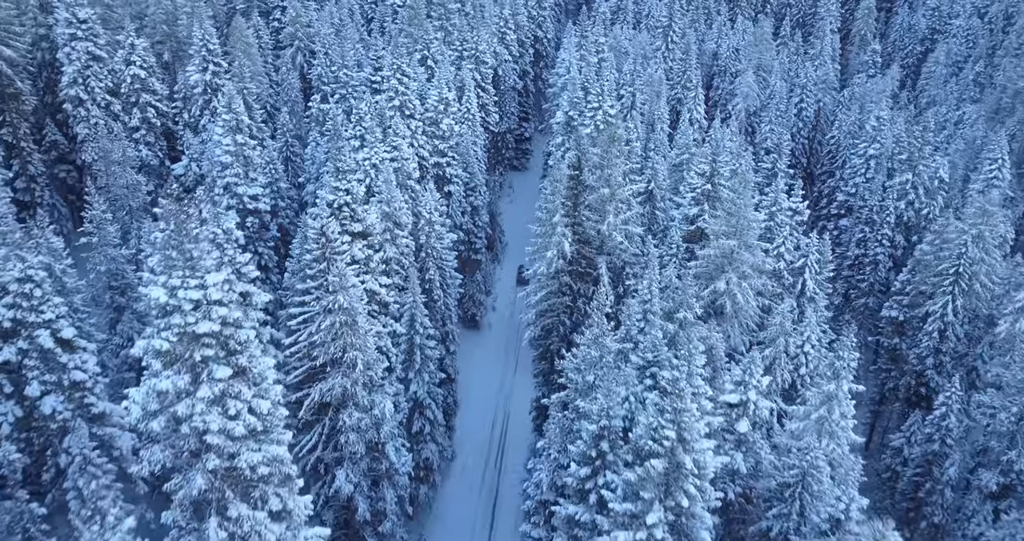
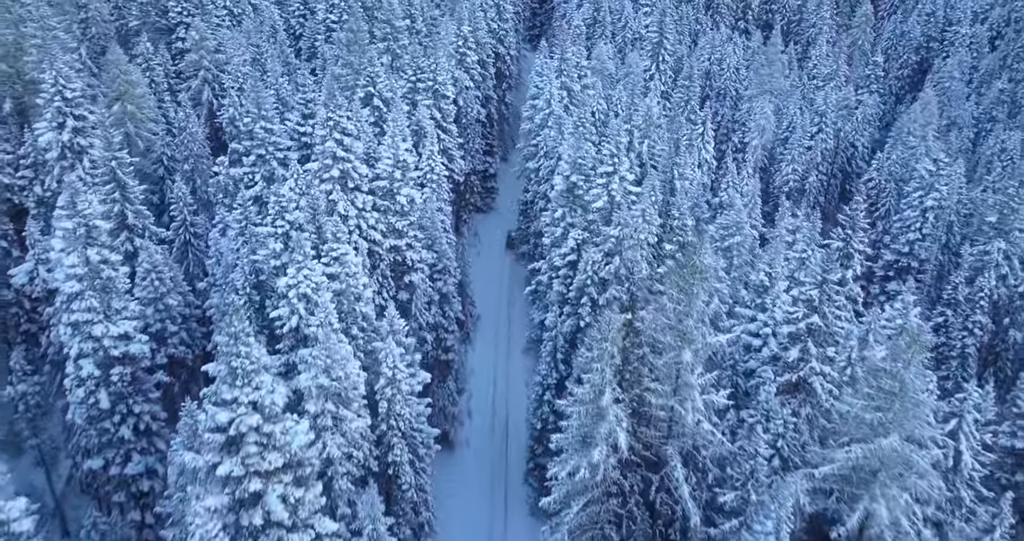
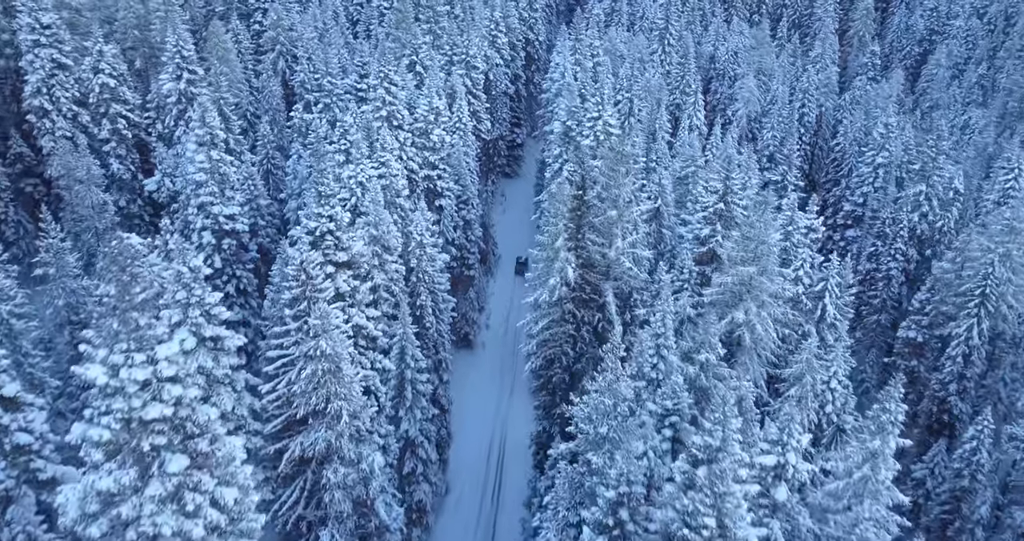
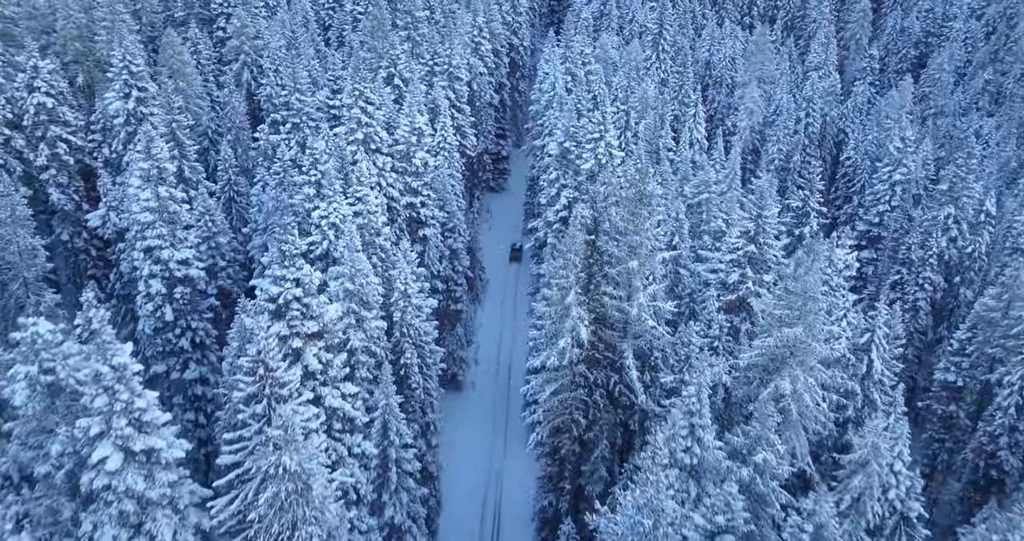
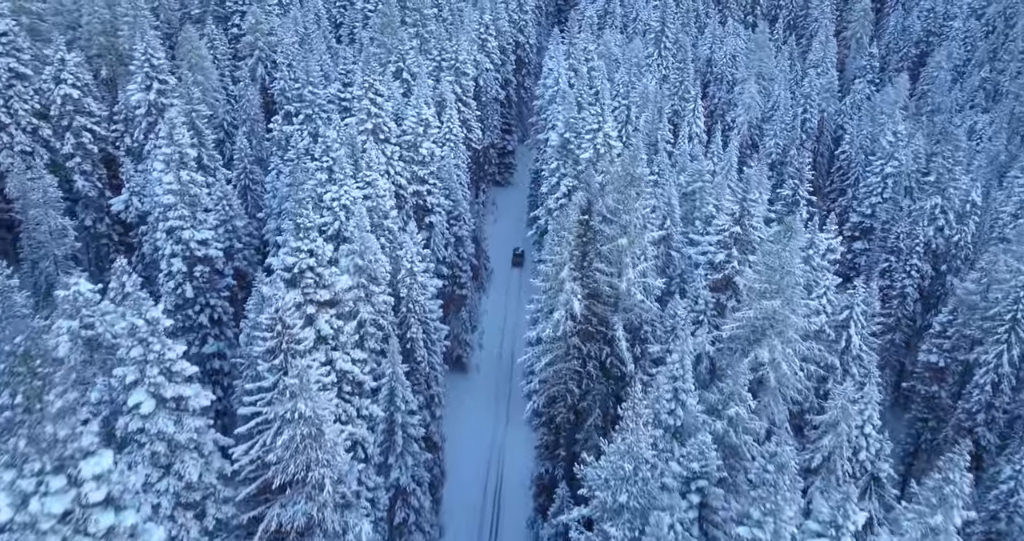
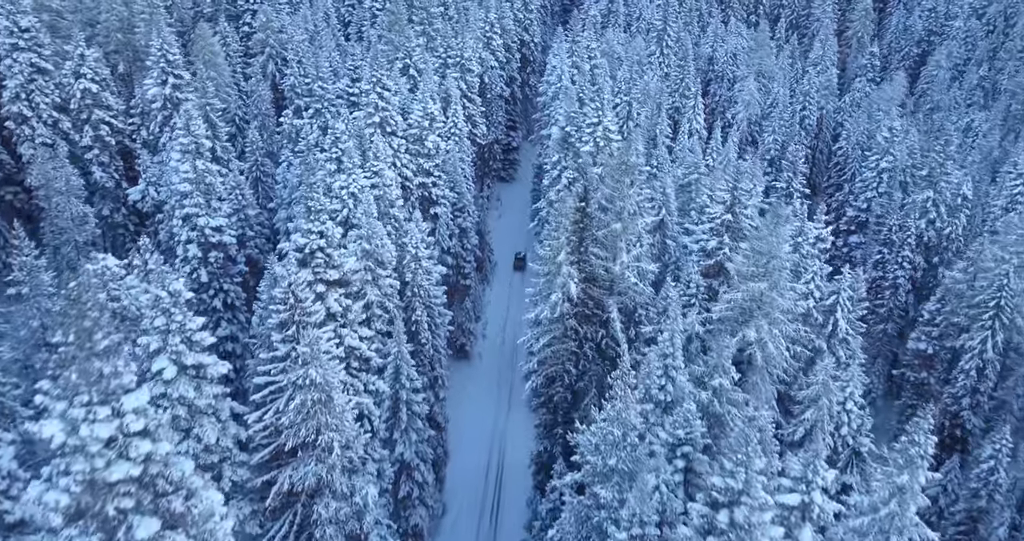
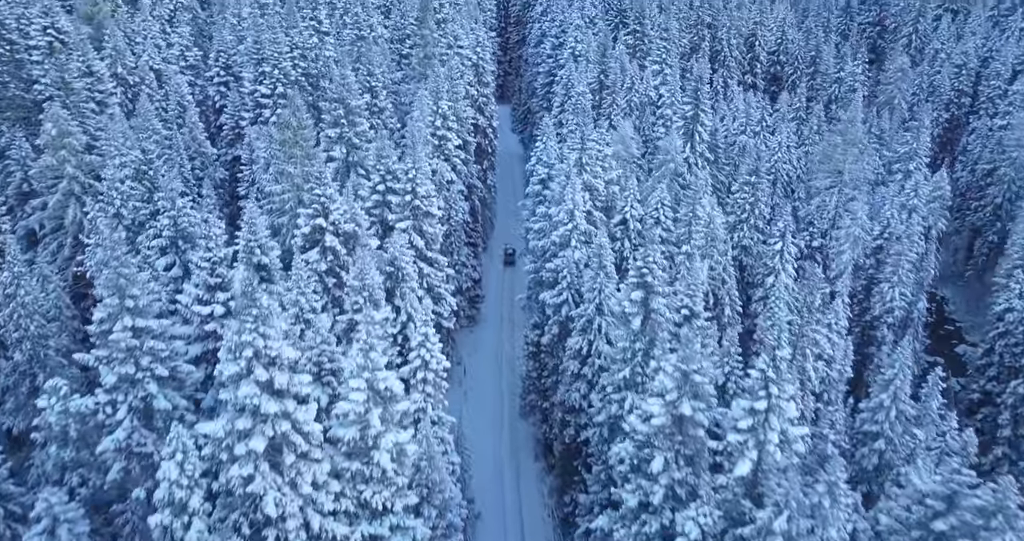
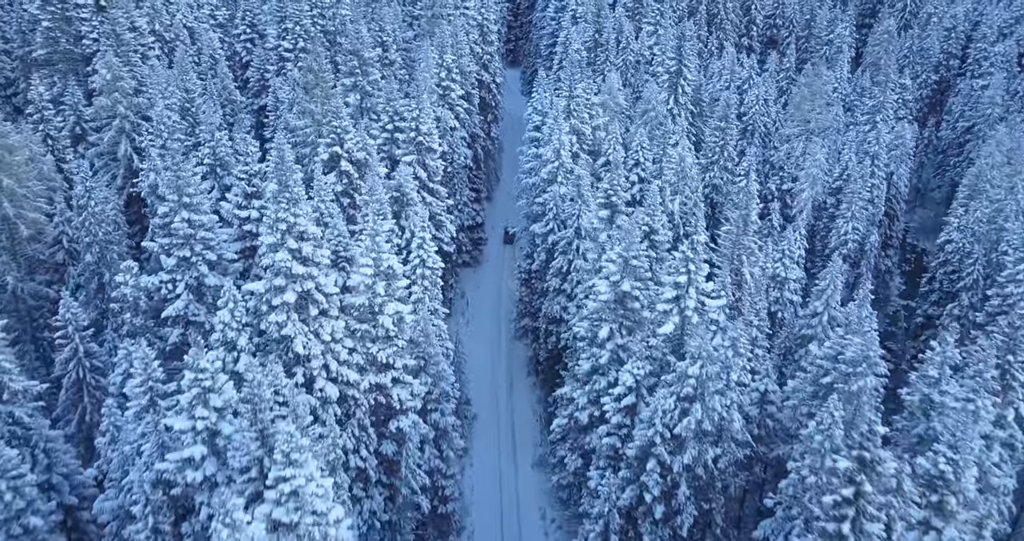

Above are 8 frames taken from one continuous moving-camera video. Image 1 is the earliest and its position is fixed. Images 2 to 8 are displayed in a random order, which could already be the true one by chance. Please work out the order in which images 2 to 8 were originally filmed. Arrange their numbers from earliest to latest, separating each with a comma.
3, 6, 5, 4, 2, 8, 7
